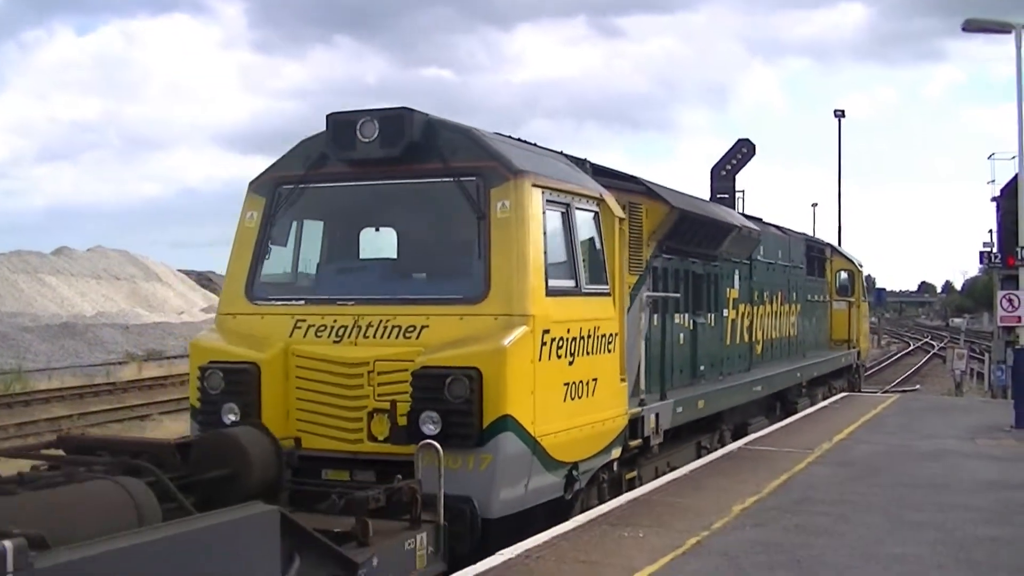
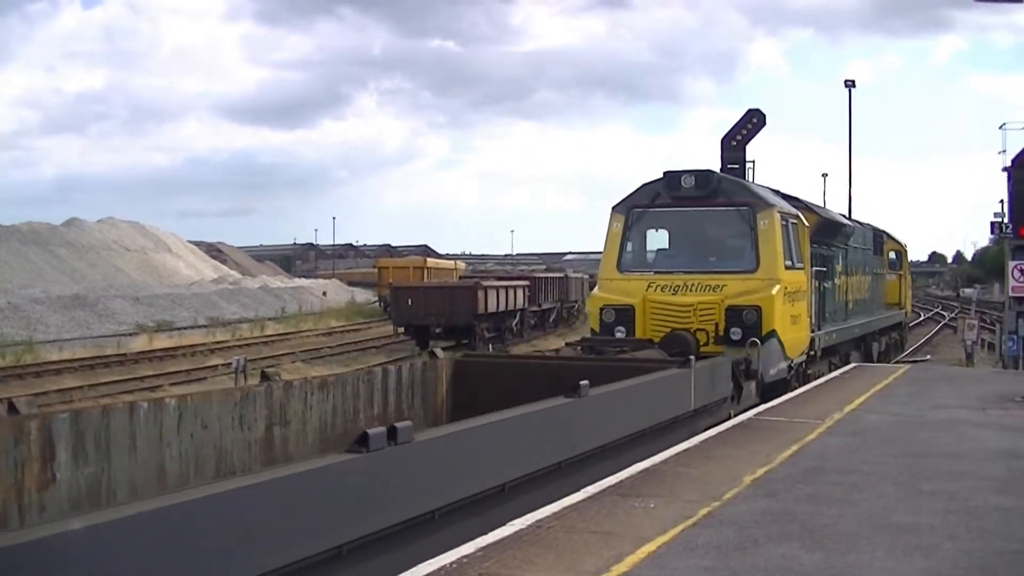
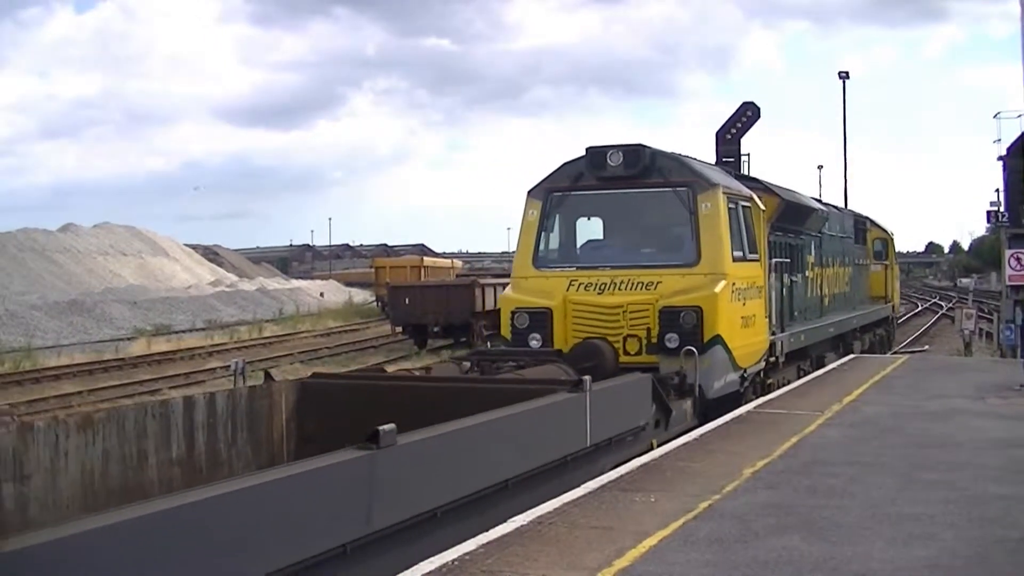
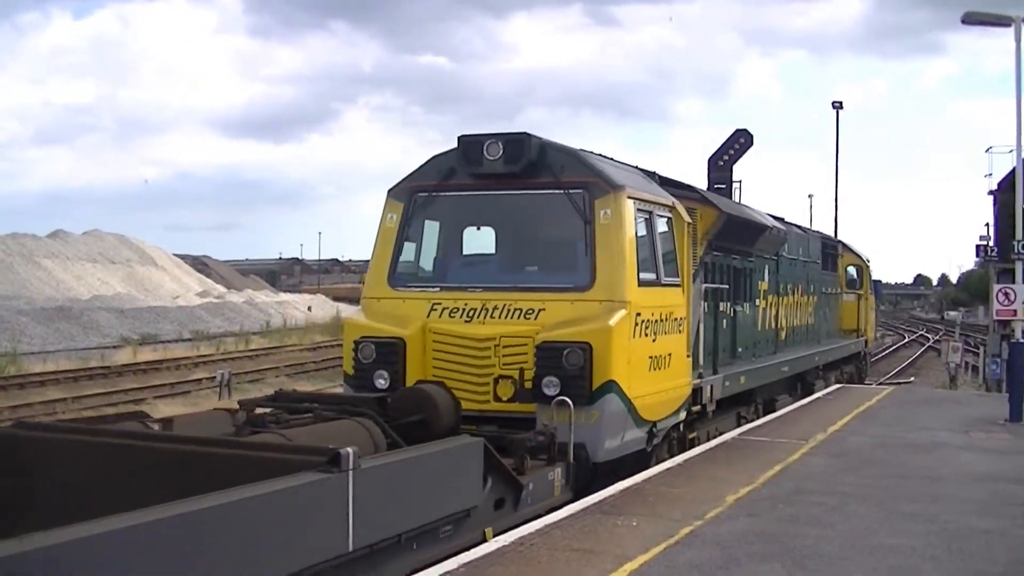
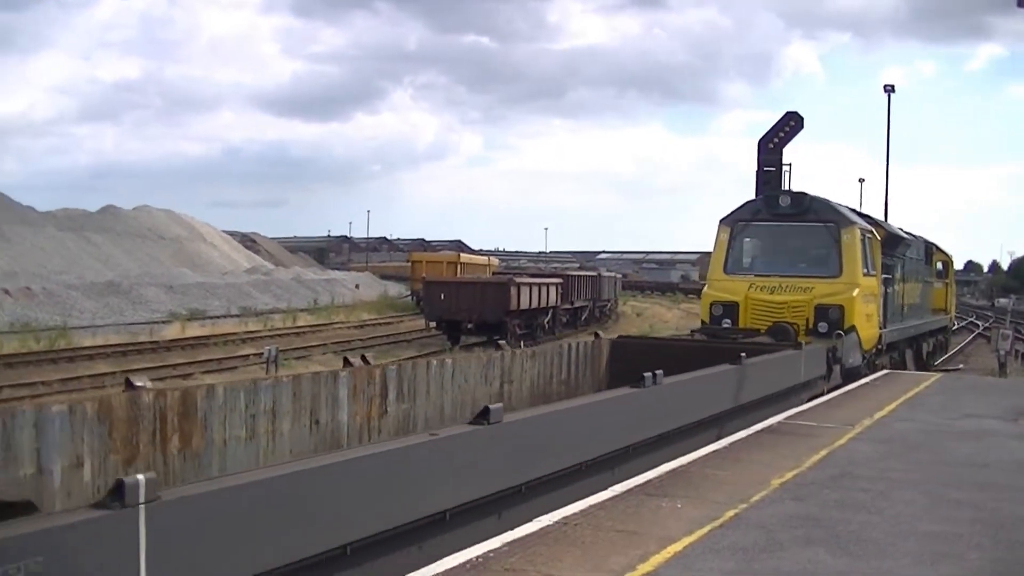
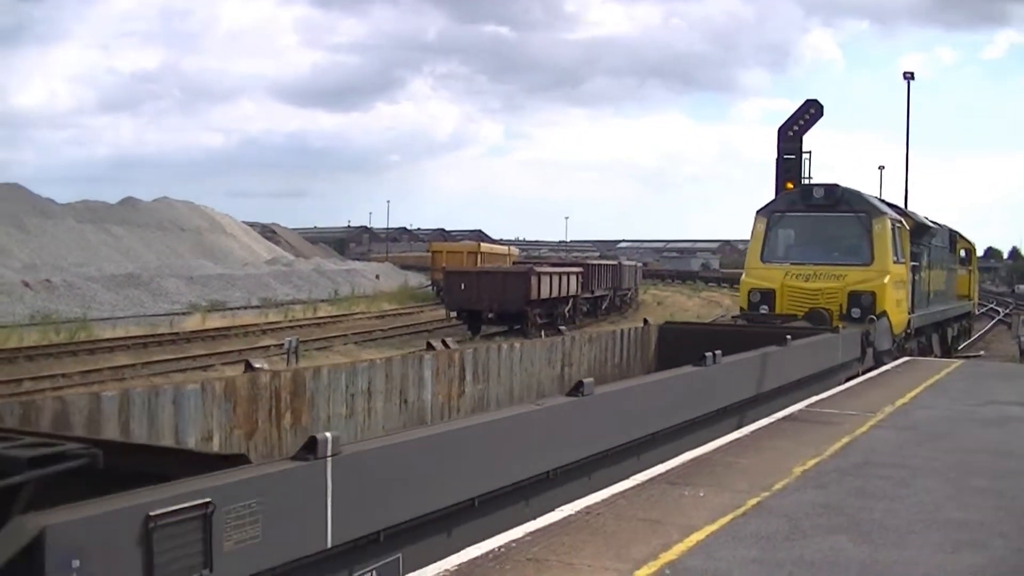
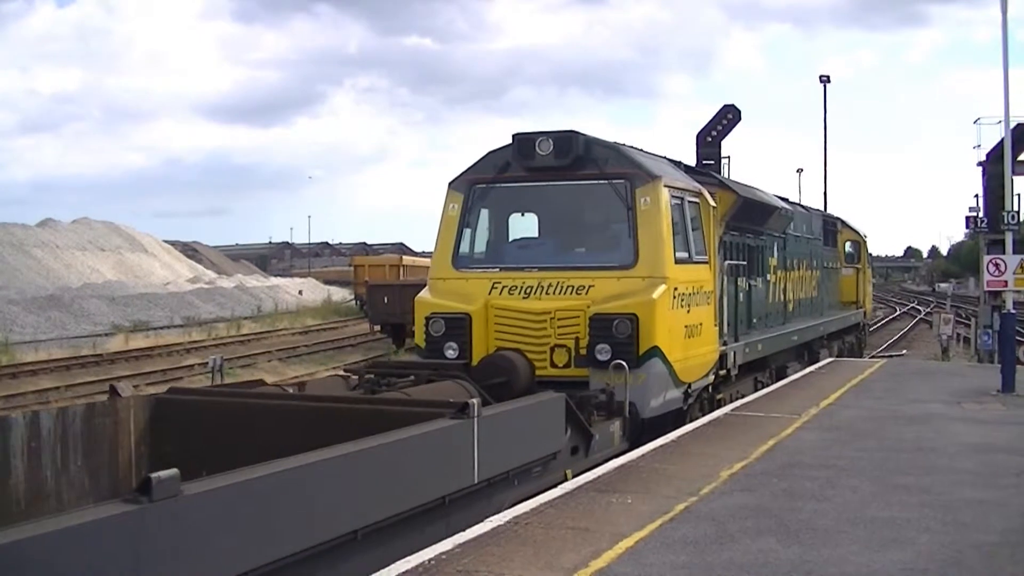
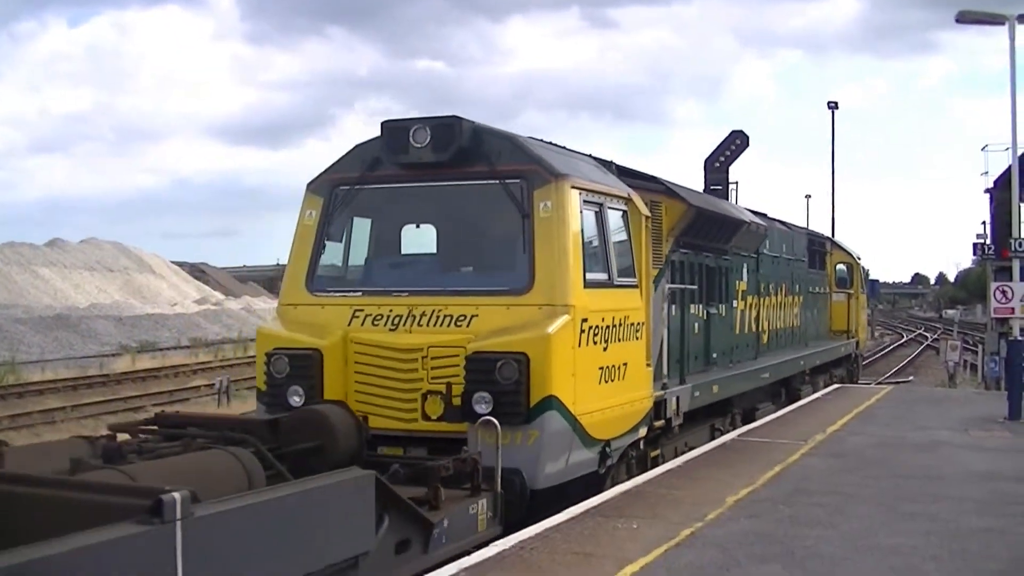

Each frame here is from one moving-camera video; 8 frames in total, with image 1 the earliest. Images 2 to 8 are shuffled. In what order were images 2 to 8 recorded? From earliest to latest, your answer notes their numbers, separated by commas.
8, 4, 7, 3, 2, 5, 6
